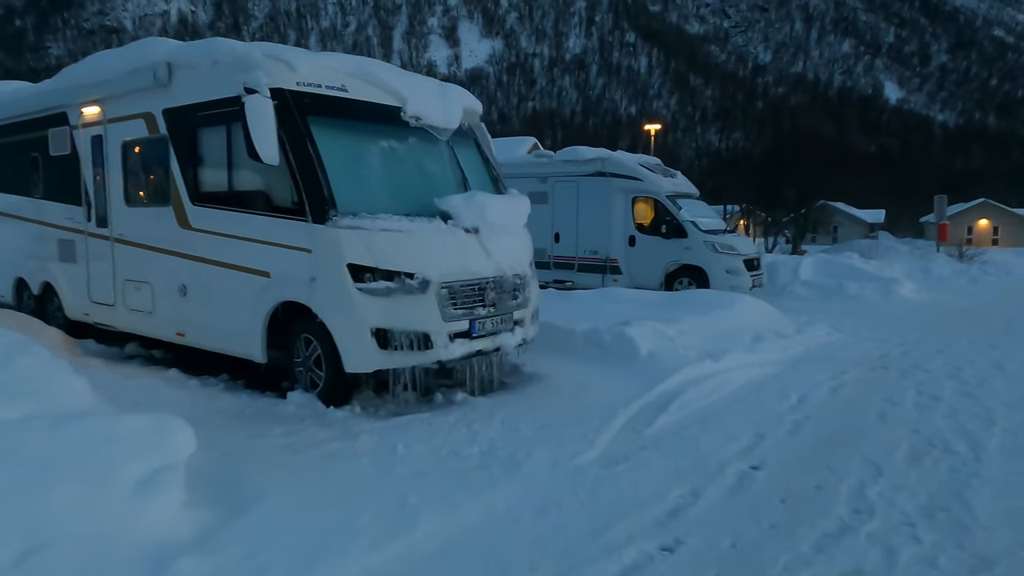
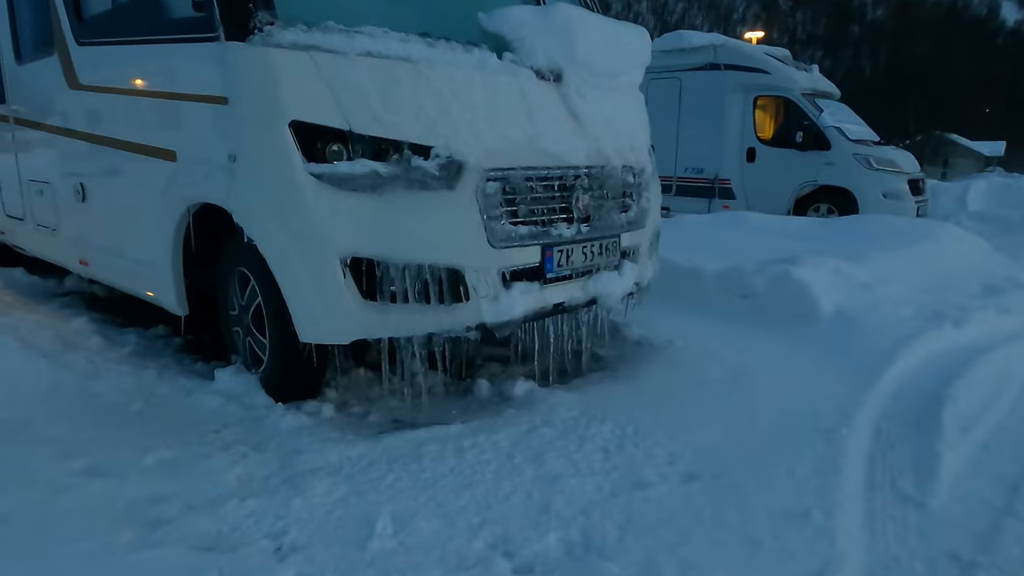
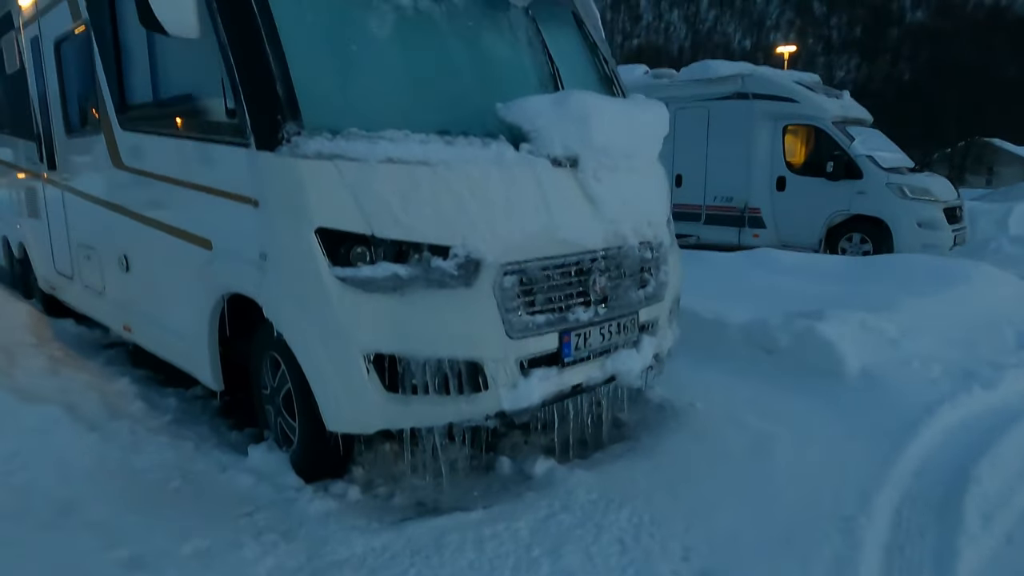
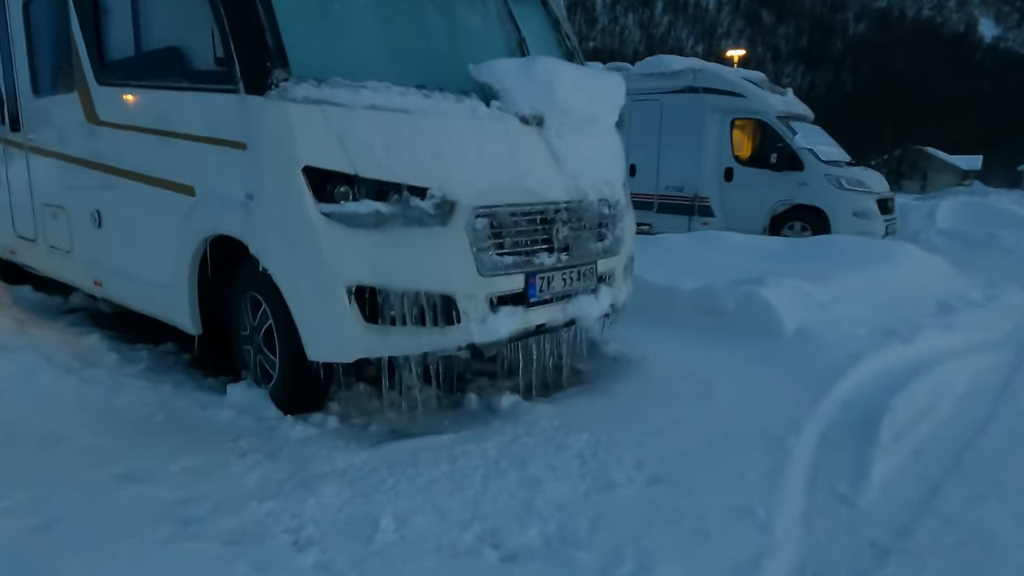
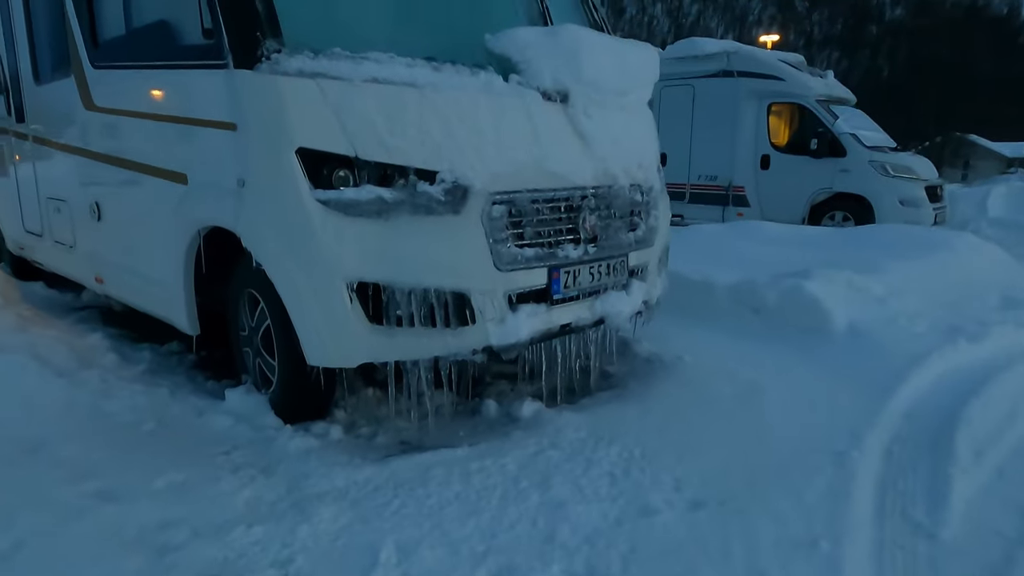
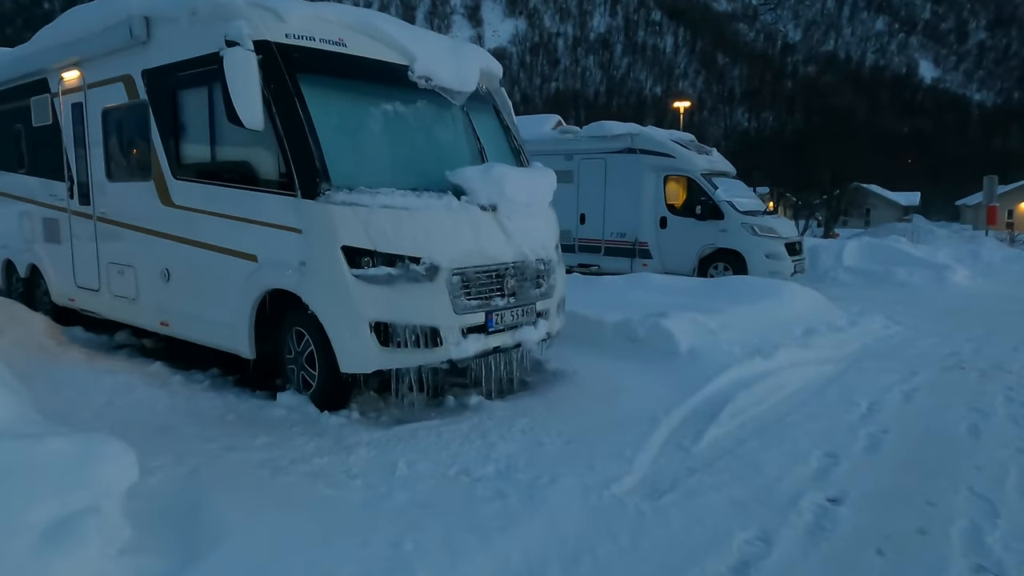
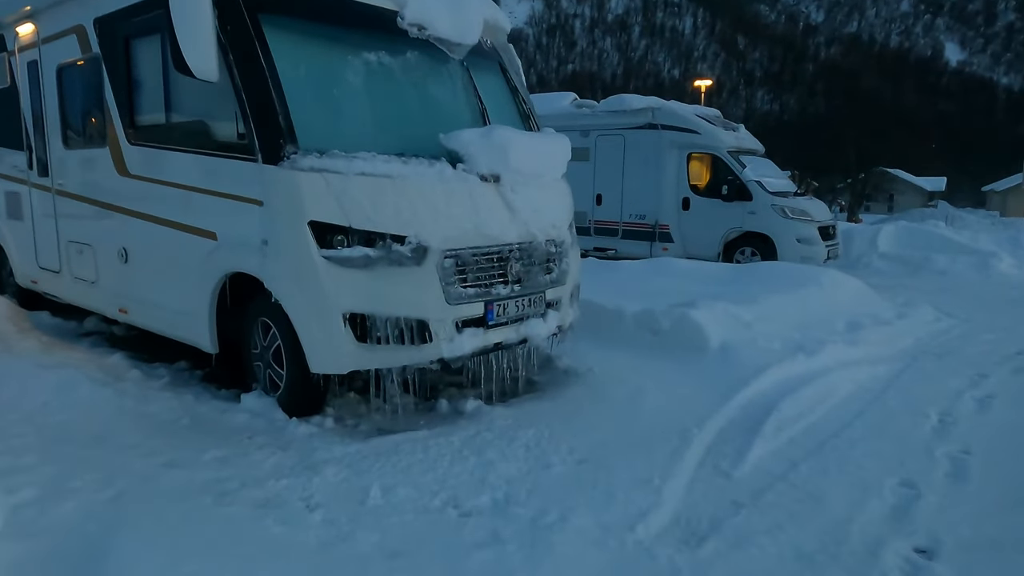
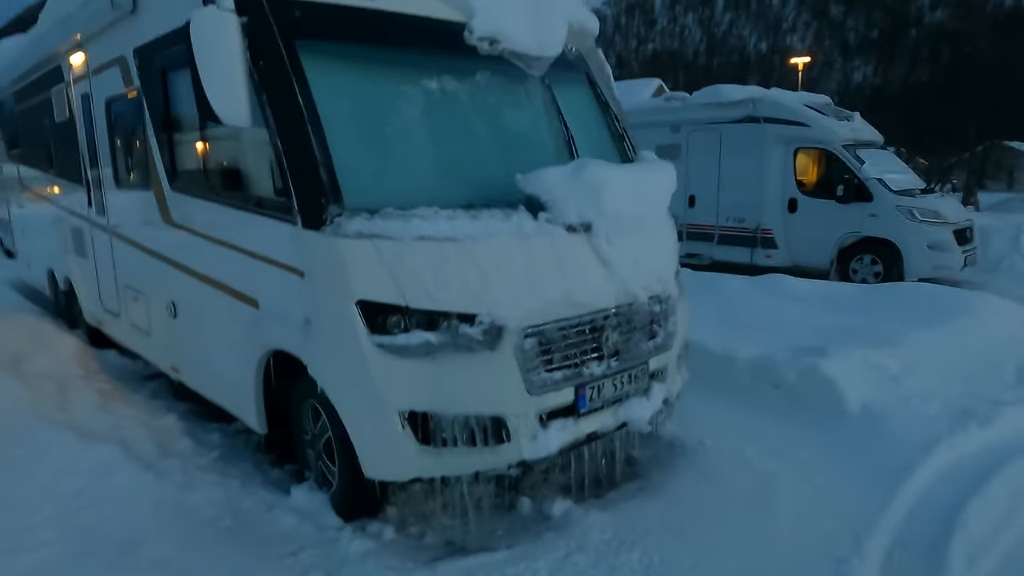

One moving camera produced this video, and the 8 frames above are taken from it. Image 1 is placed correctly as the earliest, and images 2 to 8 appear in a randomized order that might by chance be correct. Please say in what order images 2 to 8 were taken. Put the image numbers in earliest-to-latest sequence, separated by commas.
6, 7, 4, 2, 5, 3, 8
